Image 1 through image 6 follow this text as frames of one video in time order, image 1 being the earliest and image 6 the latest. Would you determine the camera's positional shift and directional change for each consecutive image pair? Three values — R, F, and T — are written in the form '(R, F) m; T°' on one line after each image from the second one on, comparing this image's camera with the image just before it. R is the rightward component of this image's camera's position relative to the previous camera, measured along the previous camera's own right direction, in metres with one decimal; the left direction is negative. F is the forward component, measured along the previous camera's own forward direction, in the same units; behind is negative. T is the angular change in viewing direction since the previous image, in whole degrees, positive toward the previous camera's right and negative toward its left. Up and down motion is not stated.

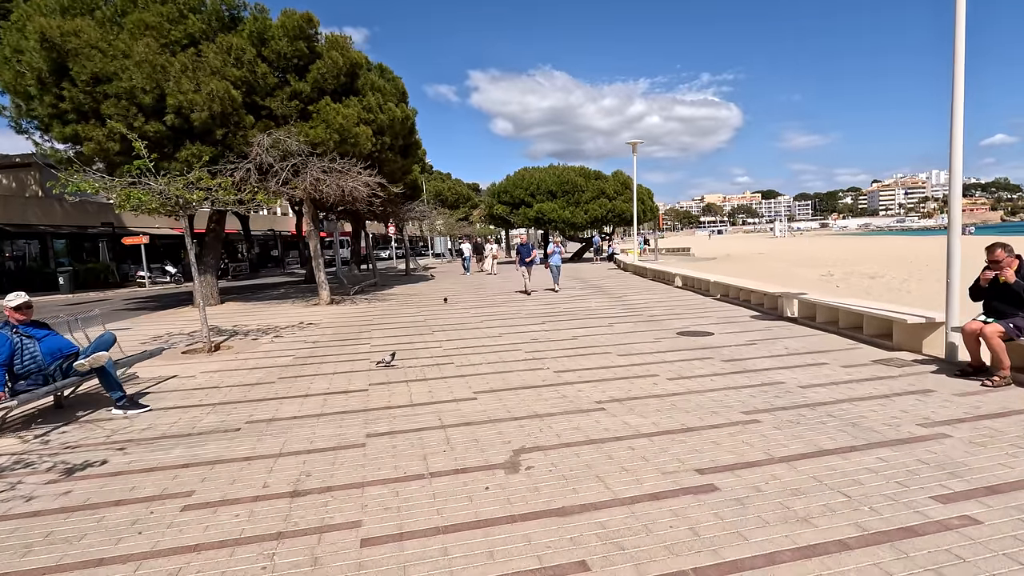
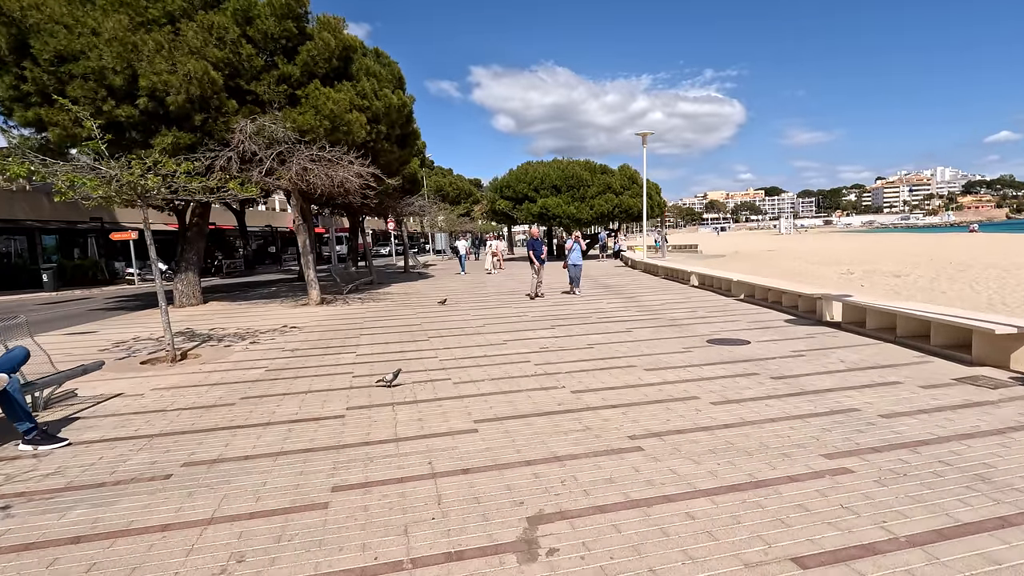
(-0.1, +1.2) m; 0°
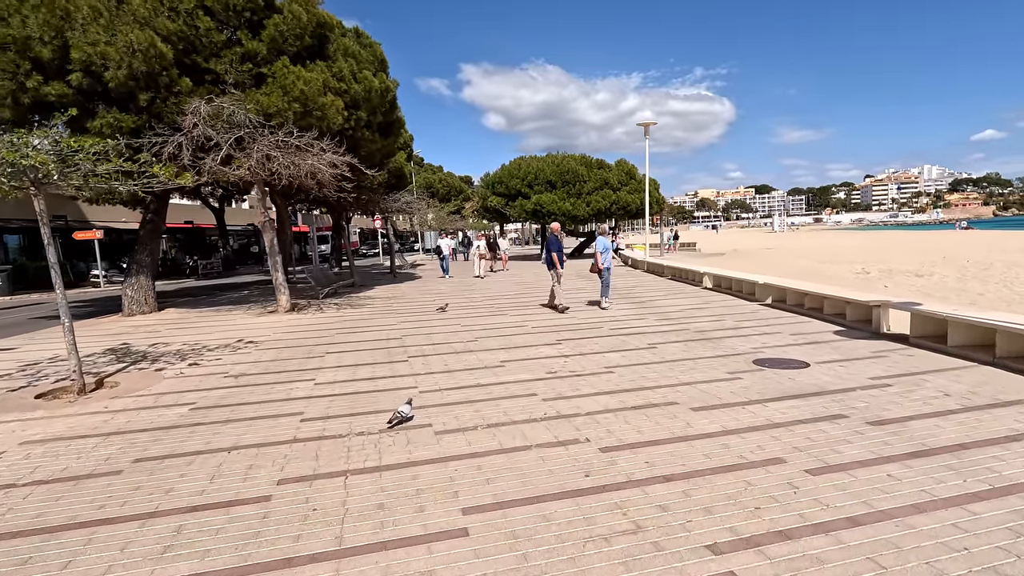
(-0.1, +1.6) m; +1°
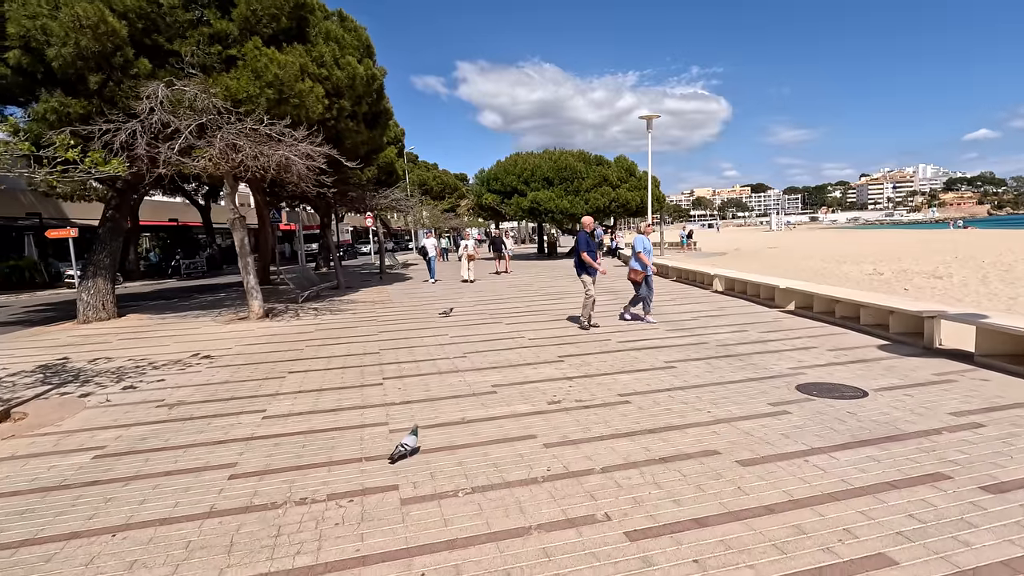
(0.0, +1.2) m; 0°
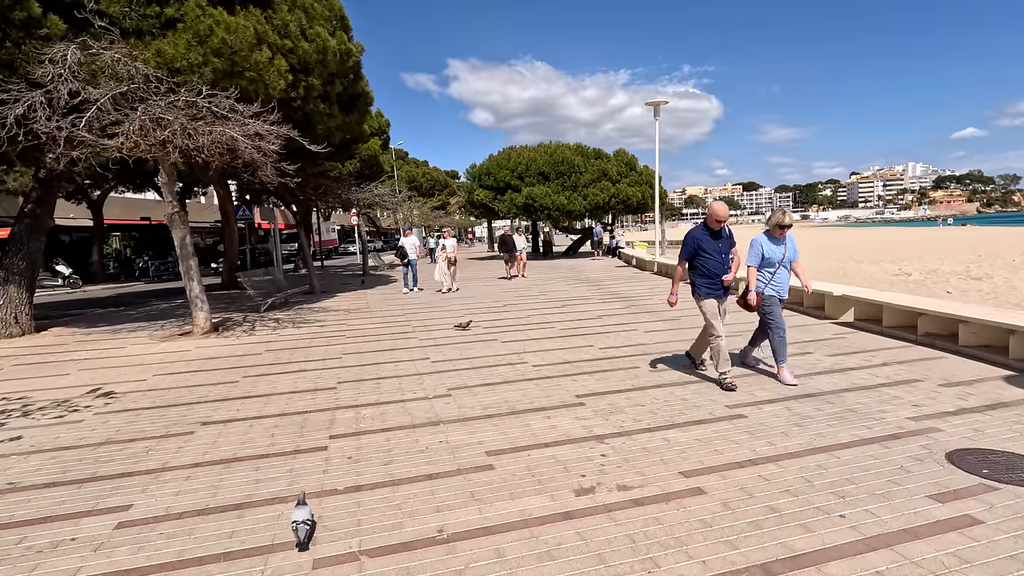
(-0.1, +1.9) m; +1°
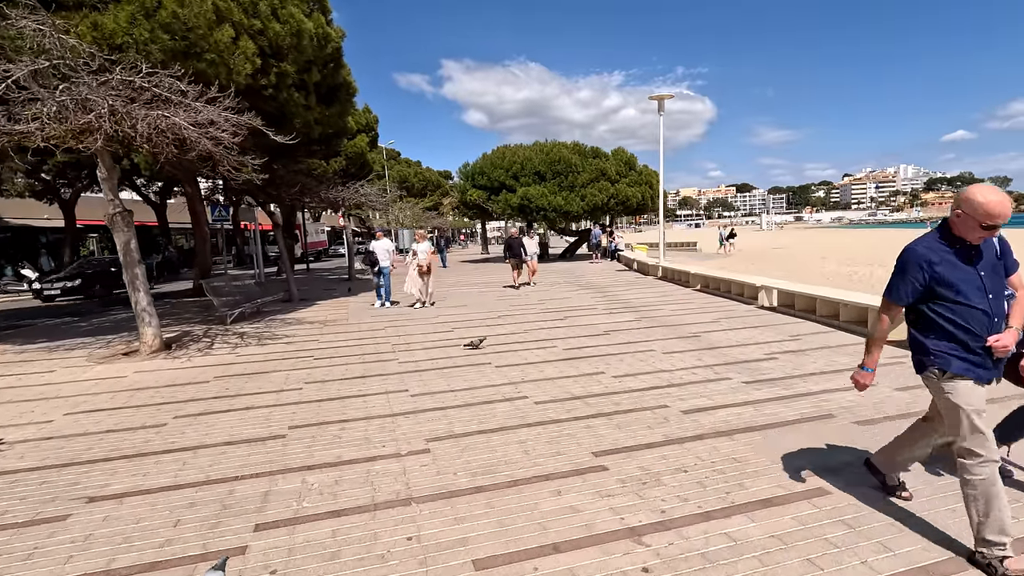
(0.0, +1.3) m; +1°
